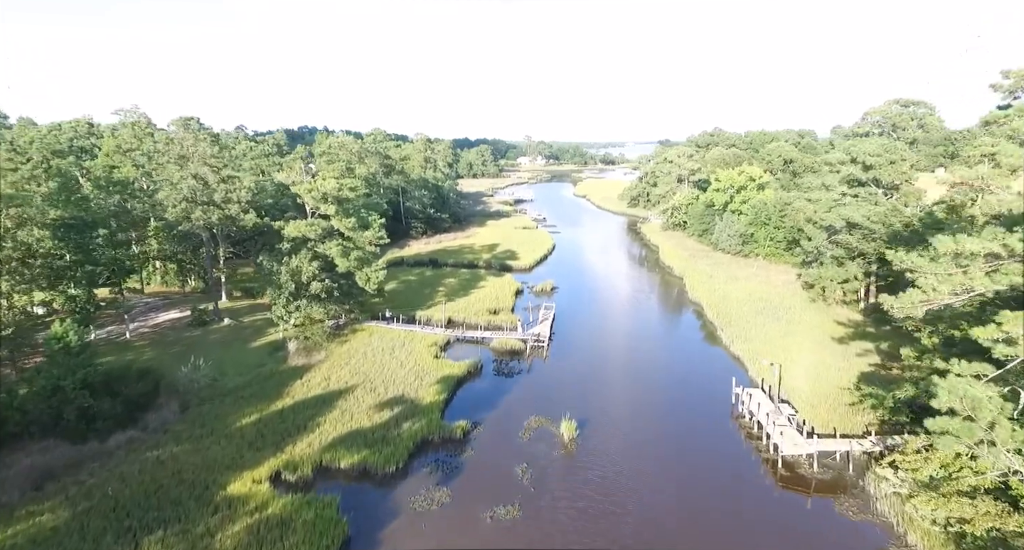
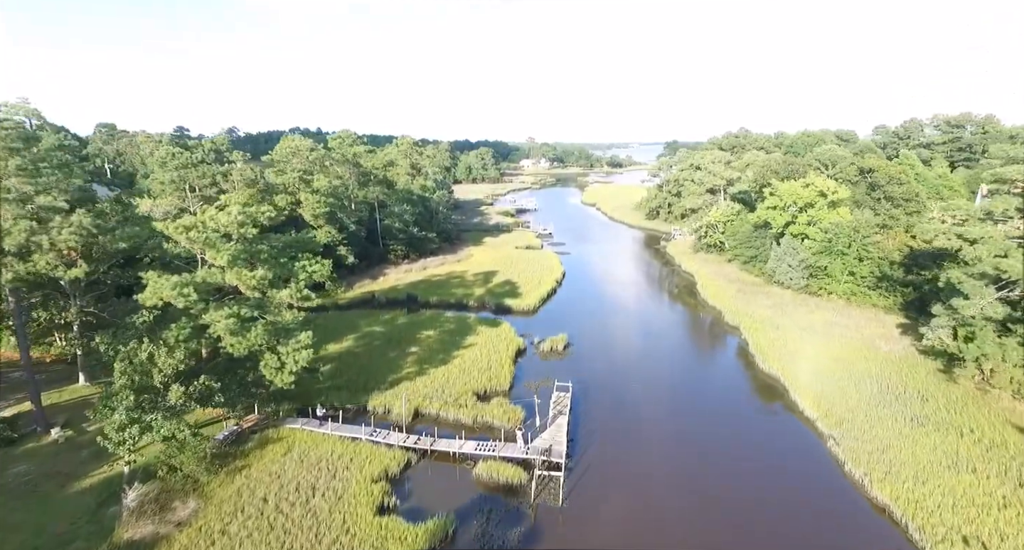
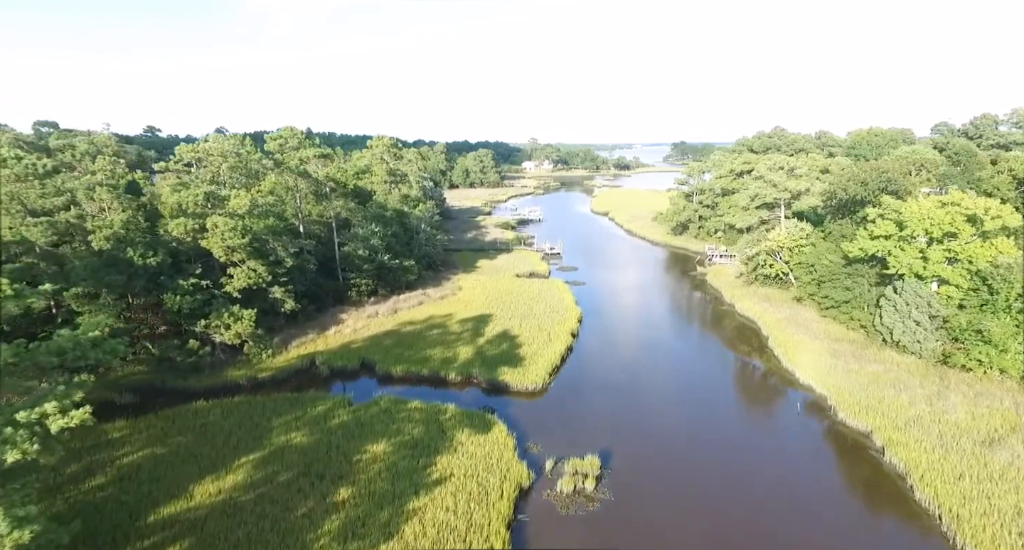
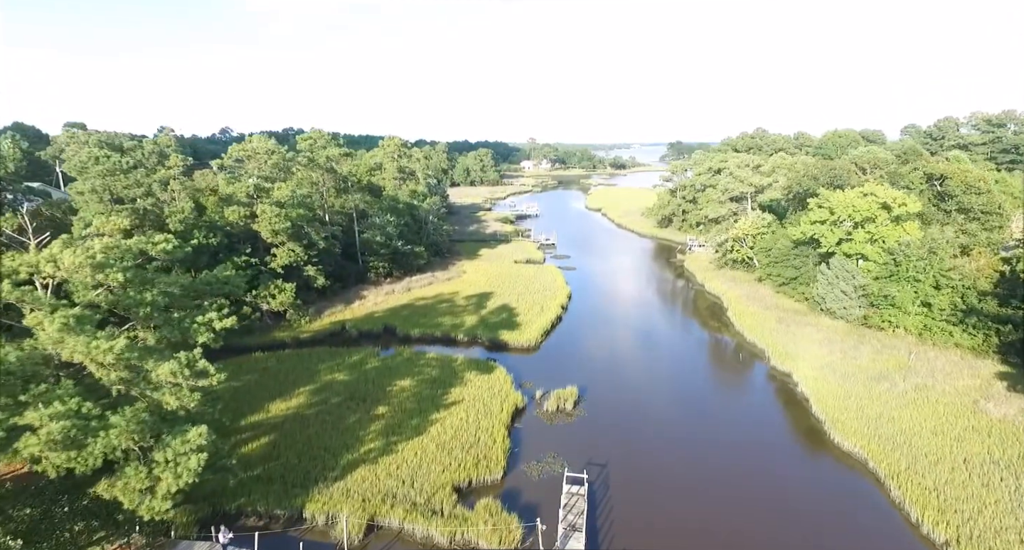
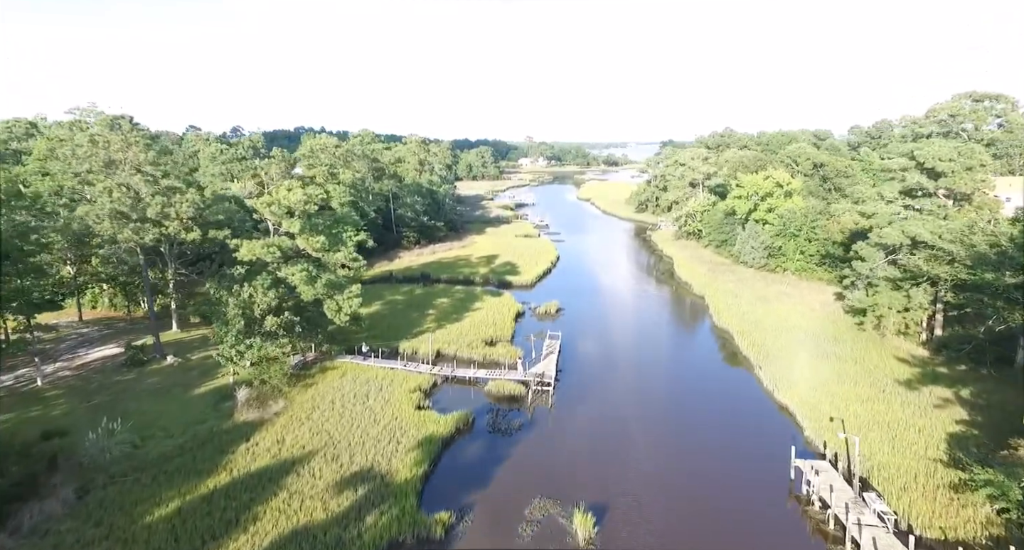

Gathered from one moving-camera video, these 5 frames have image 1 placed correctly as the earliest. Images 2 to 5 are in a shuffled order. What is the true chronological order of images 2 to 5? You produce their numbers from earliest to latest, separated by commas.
5, 2, 4, 3
